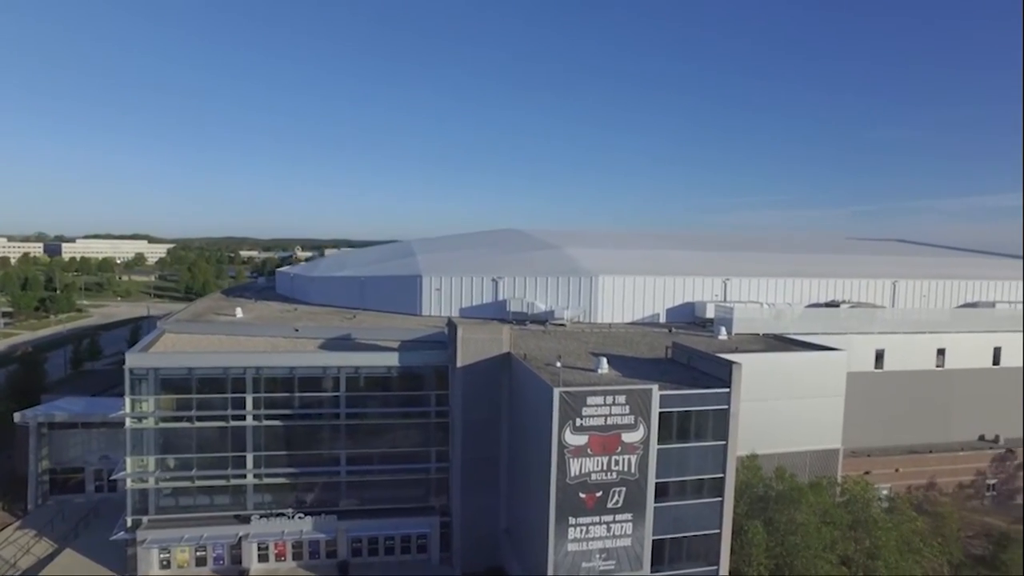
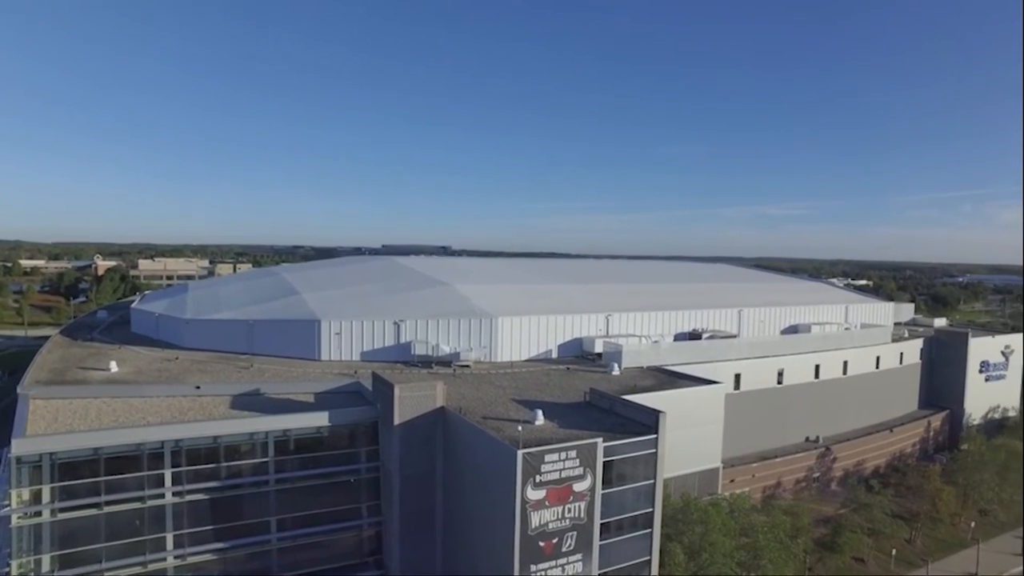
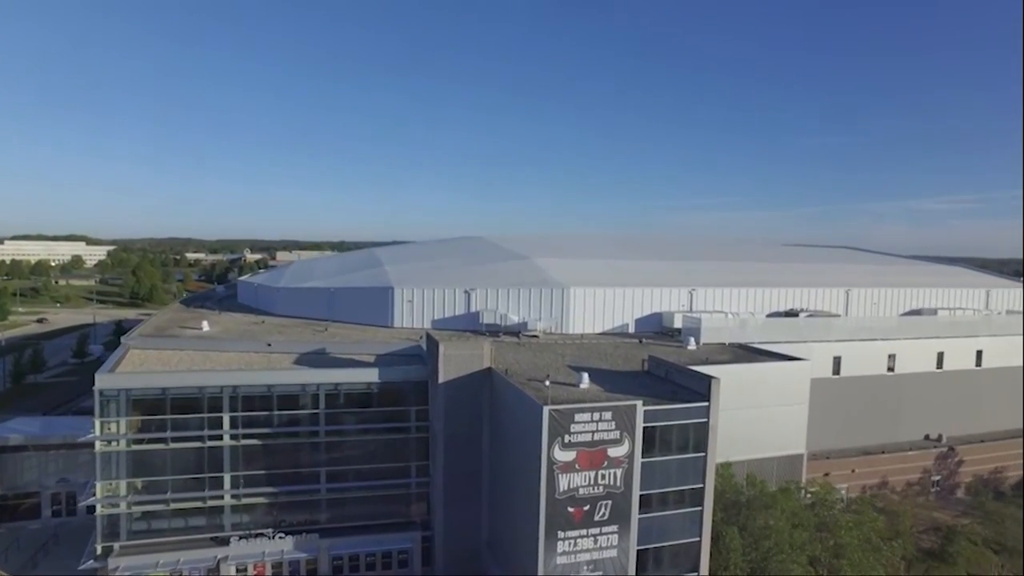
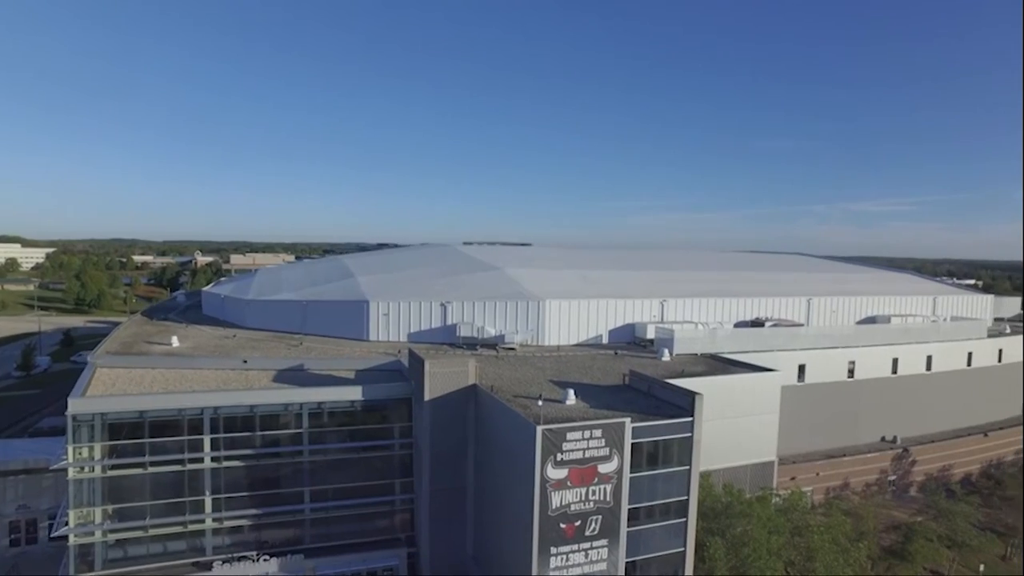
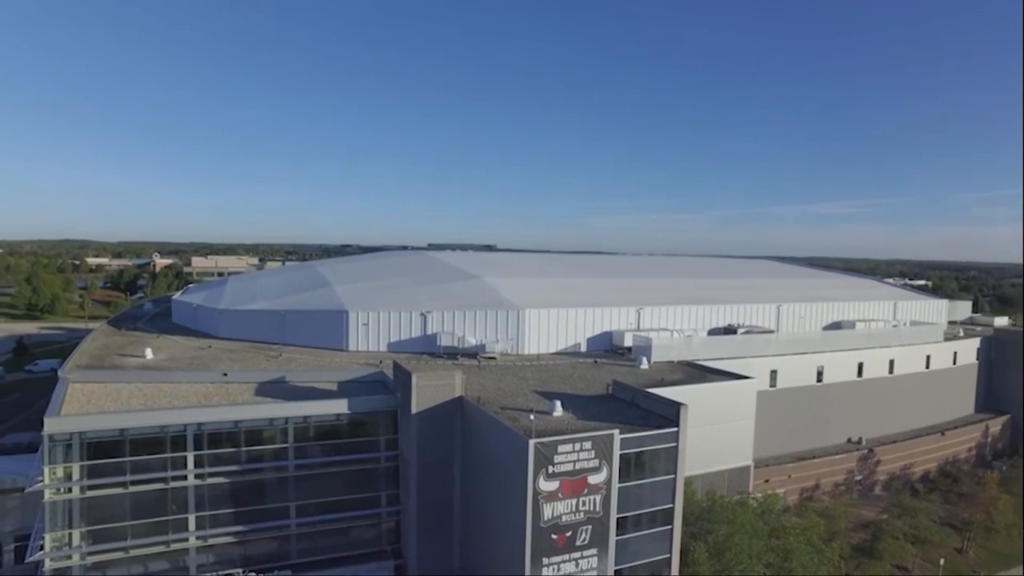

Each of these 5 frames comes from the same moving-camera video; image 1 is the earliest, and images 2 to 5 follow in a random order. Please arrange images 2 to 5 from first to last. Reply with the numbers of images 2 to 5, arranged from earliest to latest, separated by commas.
3, 4, 5, 2
